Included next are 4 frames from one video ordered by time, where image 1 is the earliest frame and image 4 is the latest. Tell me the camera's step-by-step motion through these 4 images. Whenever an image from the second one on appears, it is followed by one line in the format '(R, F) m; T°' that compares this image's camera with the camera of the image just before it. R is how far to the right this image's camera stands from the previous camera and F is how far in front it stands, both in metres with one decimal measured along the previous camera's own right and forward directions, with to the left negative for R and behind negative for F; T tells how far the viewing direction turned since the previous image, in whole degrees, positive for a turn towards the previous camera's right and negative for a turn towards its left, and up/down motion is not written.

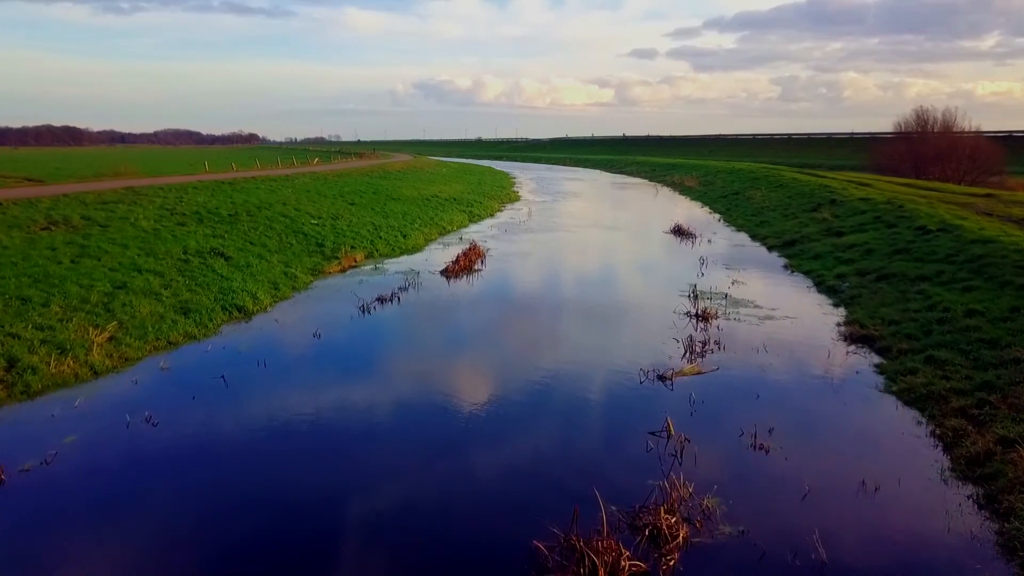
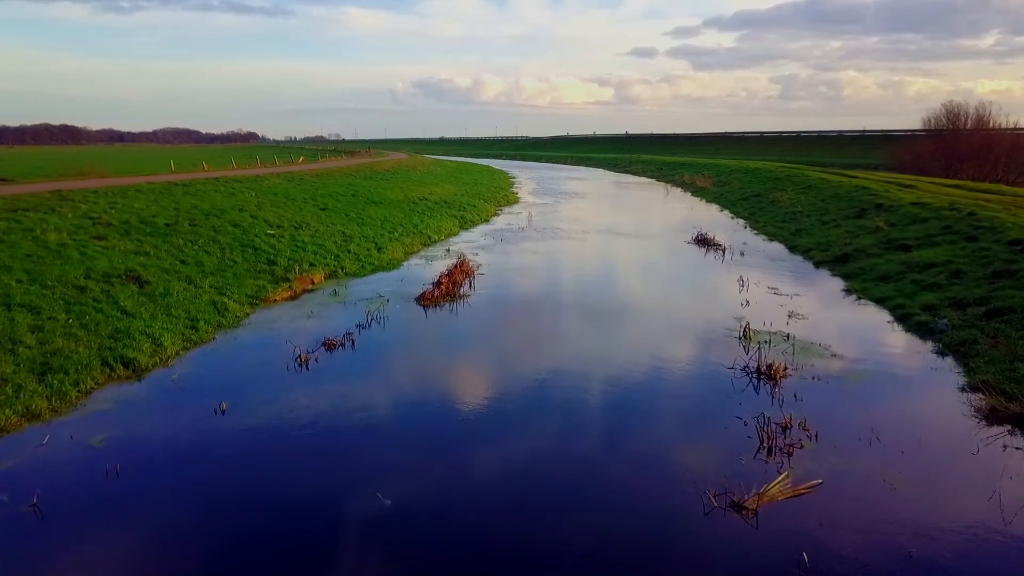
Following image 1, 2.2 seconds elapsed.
(+0.1, +3.6) m; 0°
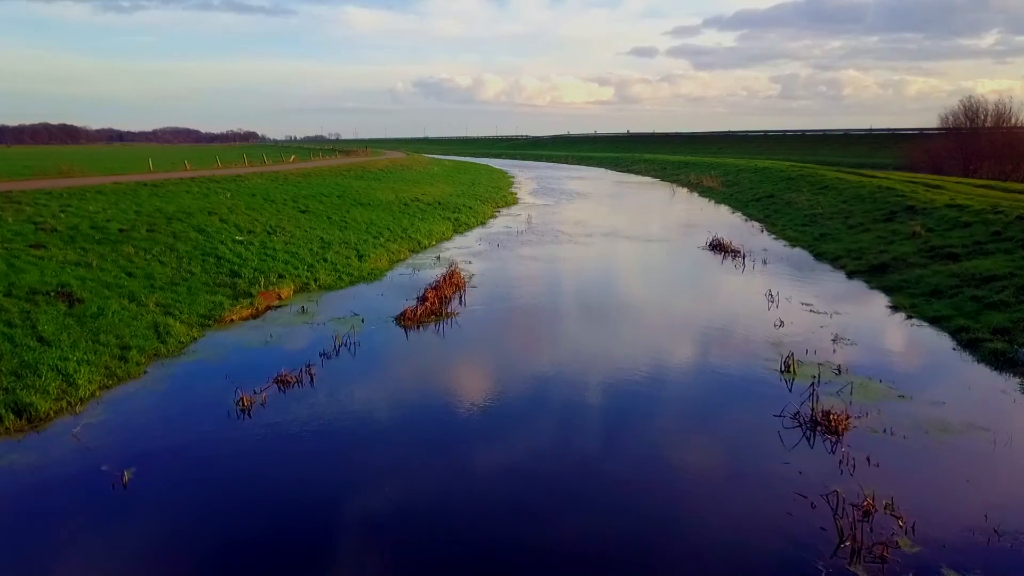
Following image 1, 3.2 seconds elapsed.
(+0.1, +1.9) m; 0°
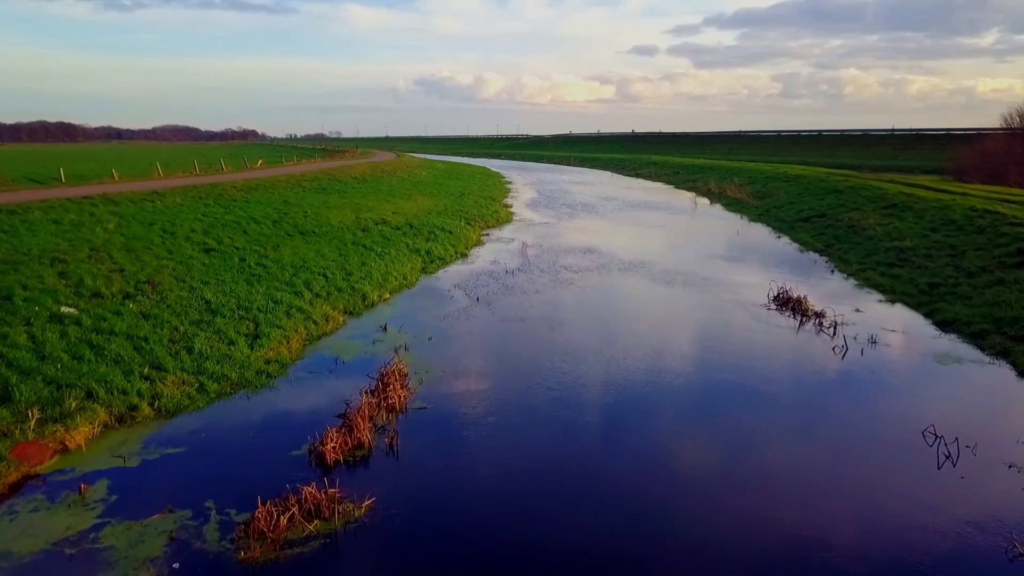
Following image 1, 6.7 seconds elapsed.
(+0.4, +6.0) m; 0°
